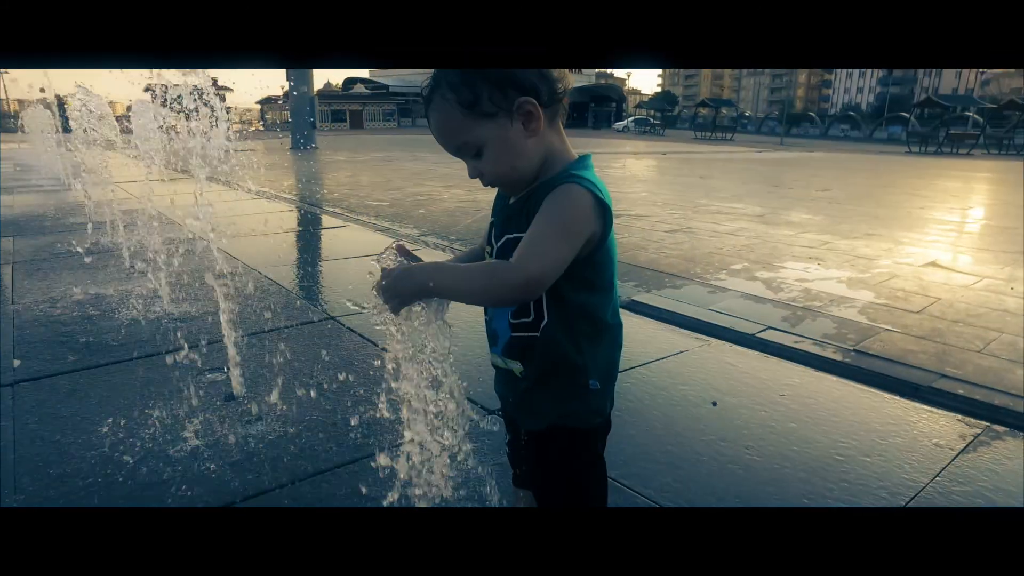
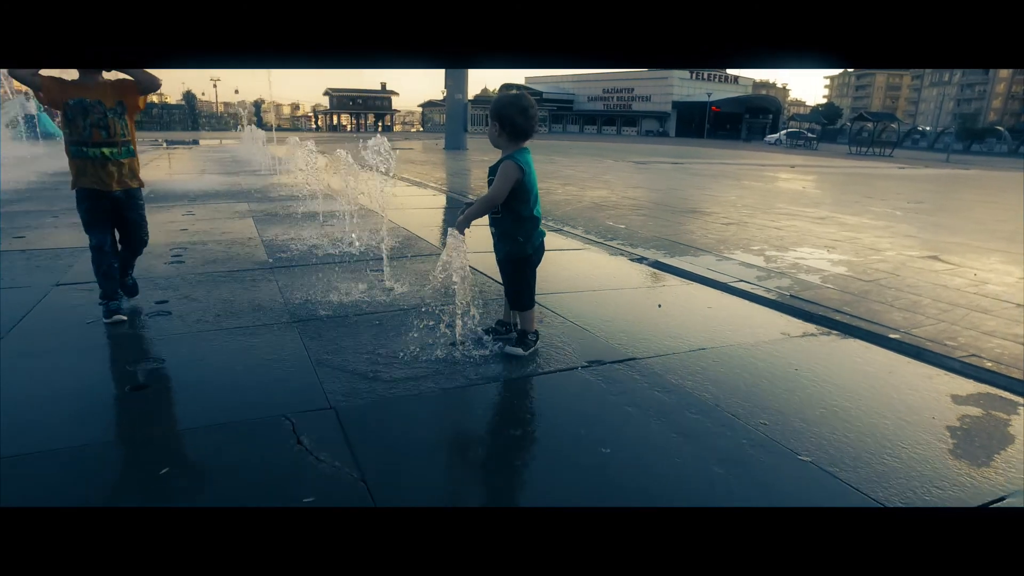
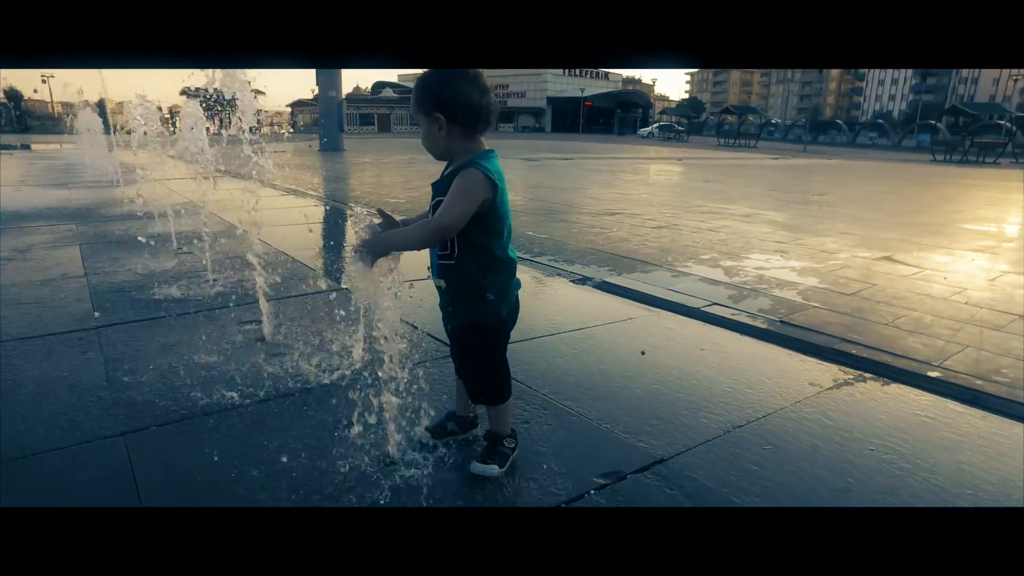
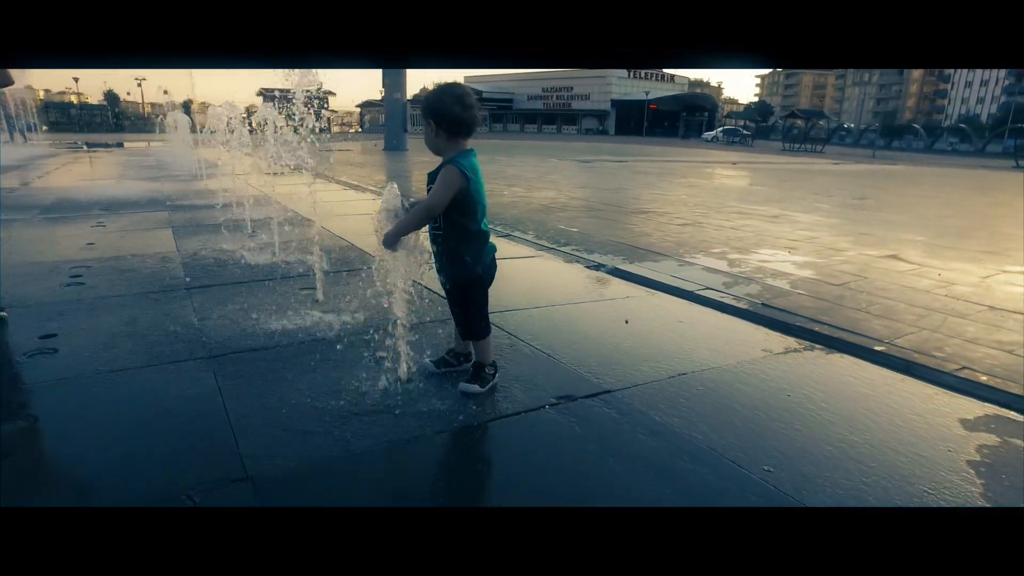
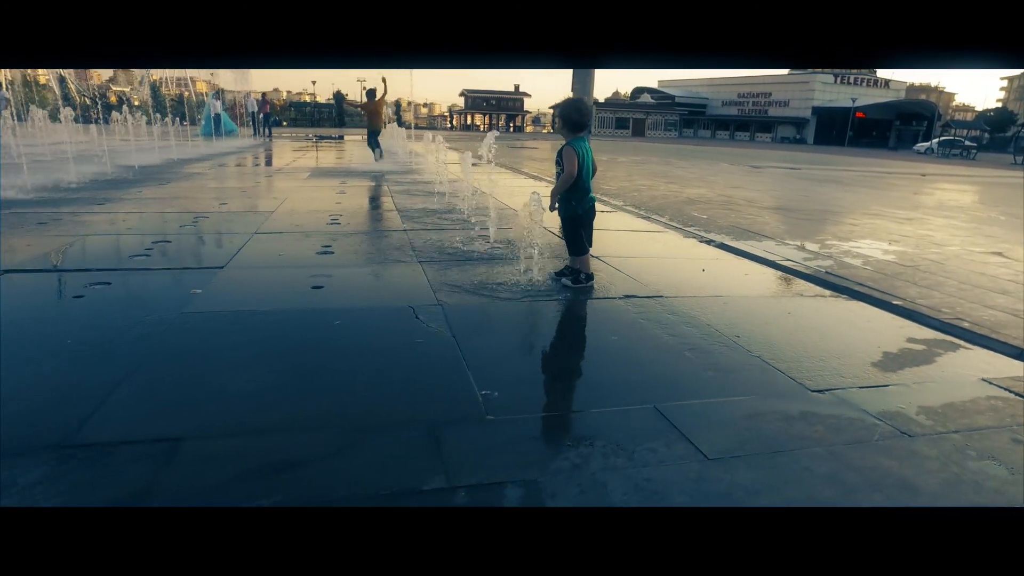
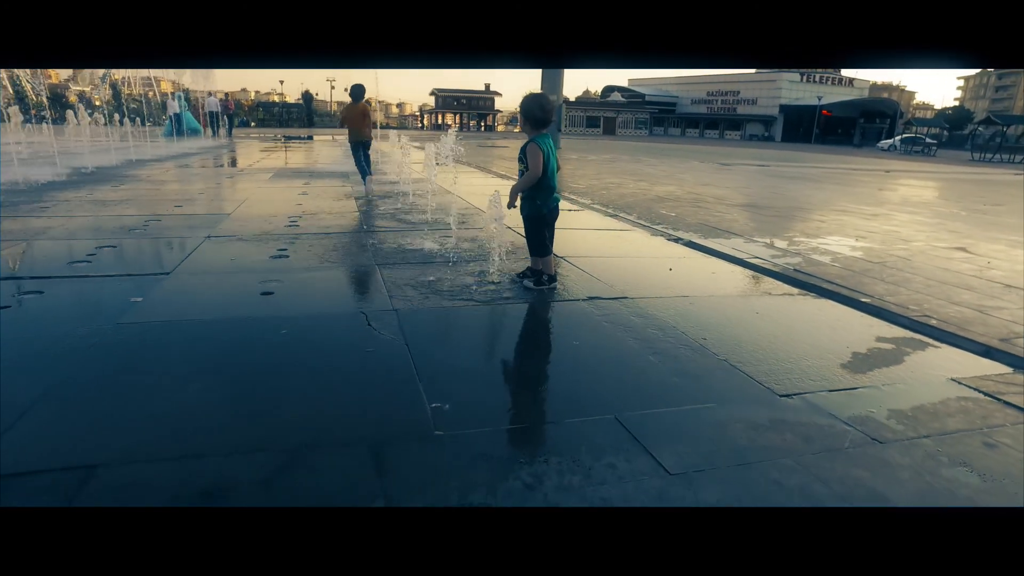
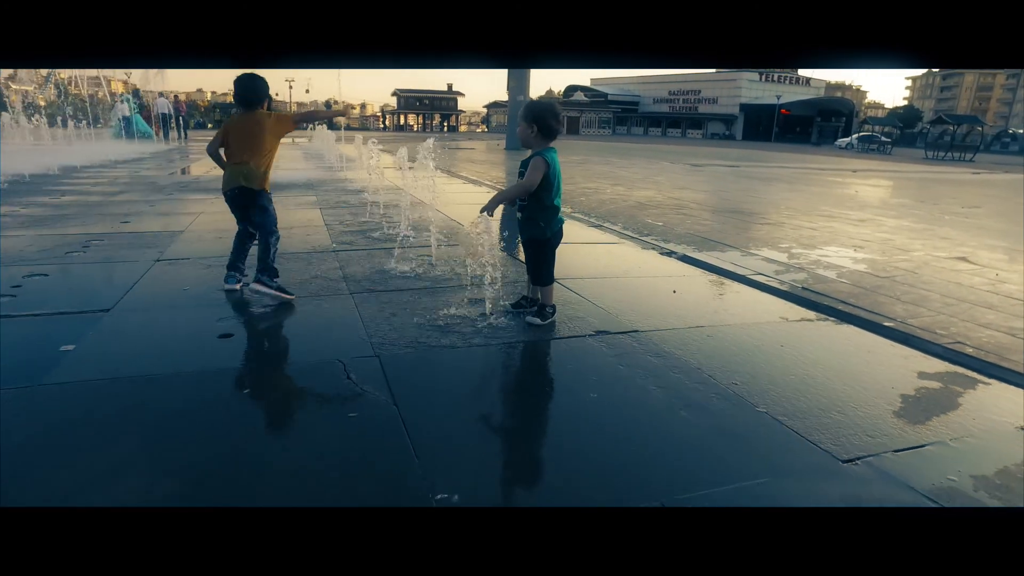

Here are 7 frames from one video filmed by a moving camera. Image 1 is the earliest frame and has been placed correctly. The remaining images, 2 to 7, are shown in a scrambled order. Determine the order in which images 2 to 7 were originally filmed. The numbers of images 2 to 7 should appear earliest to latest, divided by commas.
3, 4, 2, 7, 6, 5
